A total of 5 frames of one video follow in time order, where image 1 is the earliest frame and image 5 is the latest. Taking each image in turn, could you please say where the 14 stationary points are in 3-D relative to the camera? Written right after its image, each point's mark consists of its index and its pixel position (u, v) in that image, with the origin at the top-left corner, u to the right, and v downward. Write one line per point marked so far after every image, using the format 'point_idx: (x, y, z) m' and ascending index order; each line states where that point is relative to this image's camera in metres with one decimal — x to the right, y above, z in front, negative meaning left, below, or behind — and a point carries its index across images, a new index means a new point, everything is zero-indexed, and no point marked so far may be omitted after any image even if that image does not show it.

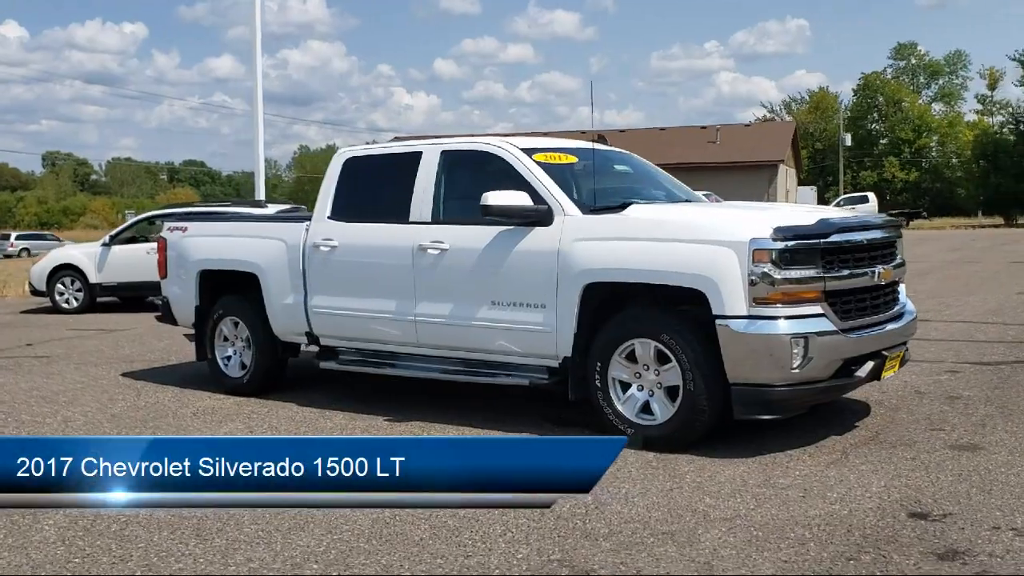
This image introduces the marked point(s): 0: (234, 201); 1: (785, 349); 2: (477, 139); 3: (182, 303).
0: (-4.8, +1.5, +17.0) m
1: (+1.6, -0.4, +5.8) m
2: (-0.3, +1.1, +7.5) m
3: (-3.1, -0.1, +9.2) m
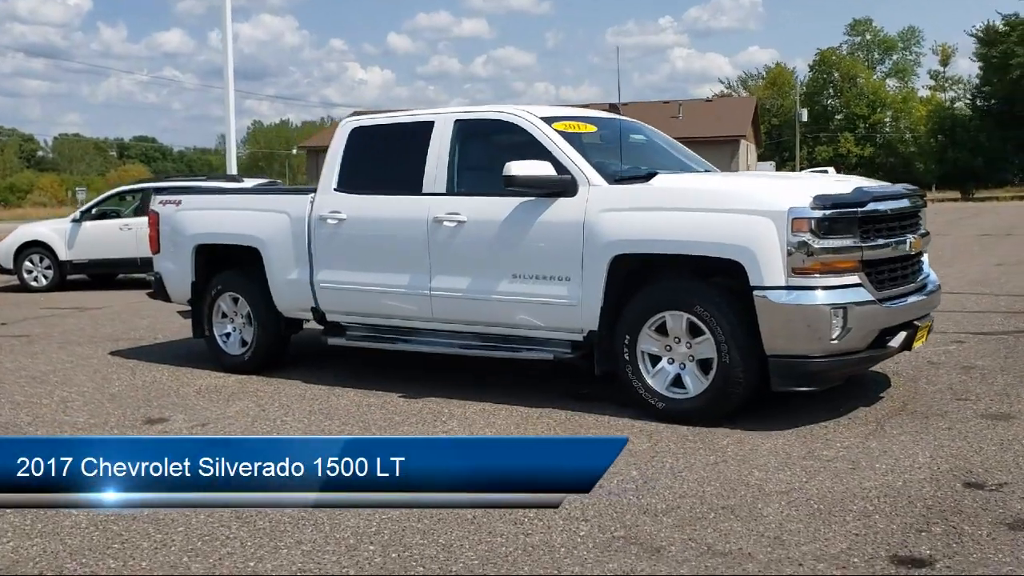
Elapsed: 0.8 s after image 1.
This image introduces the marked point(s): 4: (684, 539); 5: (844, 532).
0: (-5.1, +1.9, +16.6) m
1: (+1.8, -0.2, +5.7) m
2: (-0.2, +1.3, +7.3) m
3: (-3.0, +0.1, +8.9) m
4: (+0.7, -1.1, +4.2) m
5: (+1.4, -1.0, +4.2) m
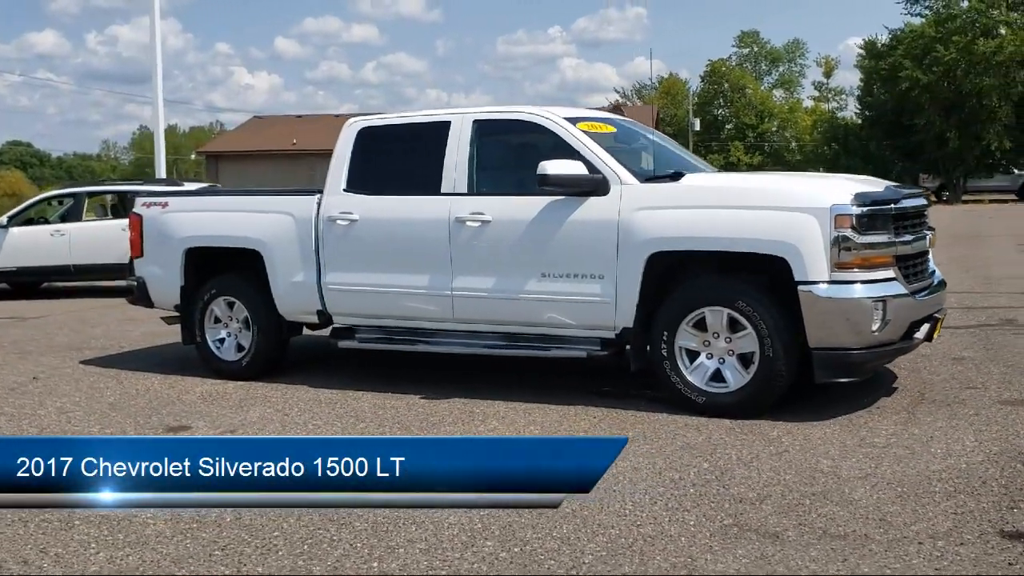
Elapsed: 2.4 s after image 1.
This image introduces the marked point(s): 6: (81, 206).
0: (-5.9, +1.7, +16.1) m
1: (+2.1, -0.2, +5.9) m
2: (0.0, +1.3, +7.3) m
3: (-3.0, 0.0, +8.6) m
4: (+1.2, -1.0, +4.3) m
5: (+1.9, -1.0, +4.4) m
6: (-6.9, +1.3, +15.9) m
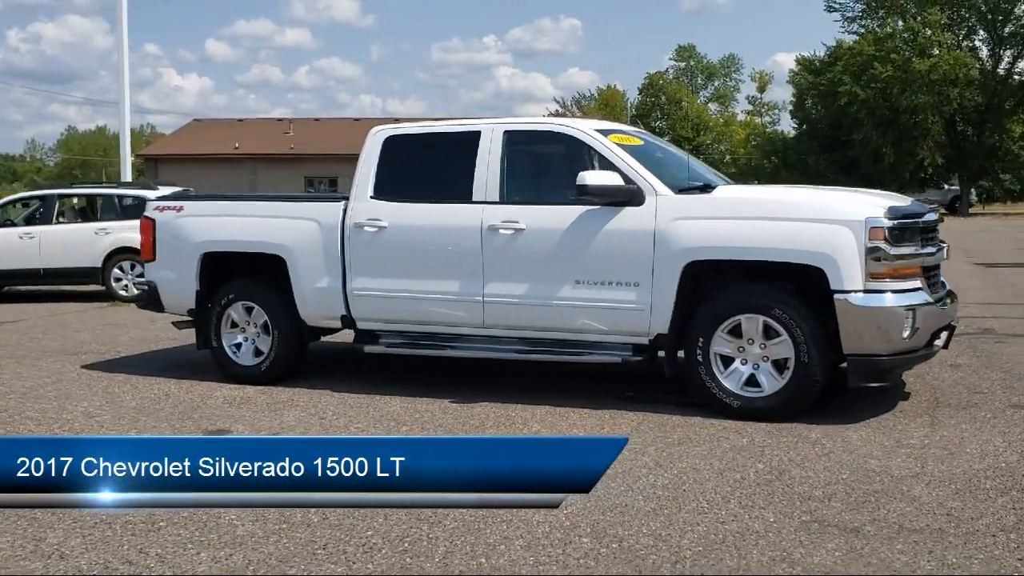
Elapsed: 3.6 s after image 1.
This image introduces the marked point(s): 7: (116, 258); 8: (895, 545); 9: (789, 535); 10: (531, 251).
0: (-6.2, +1.7, +15.8) m
1: (+2.4, -0.2, +6.2) m
2: (+0.2, +1.3, +7.5) m
3: (-2.9, 0.0, +8.6) m
4: (+1.6, -1.1, +4.5) m
5: (+2.3, -1.0, +4.7) m
6: (-7.2, +1.2, +15.6) m
7: (-6.1, +0.5, +15.4) m
8: (+1.6, -1.1, +4.2) m
9: (+1.2, -1.1, +4.4) m
10: (+0.1, +0.3, +7.2) m
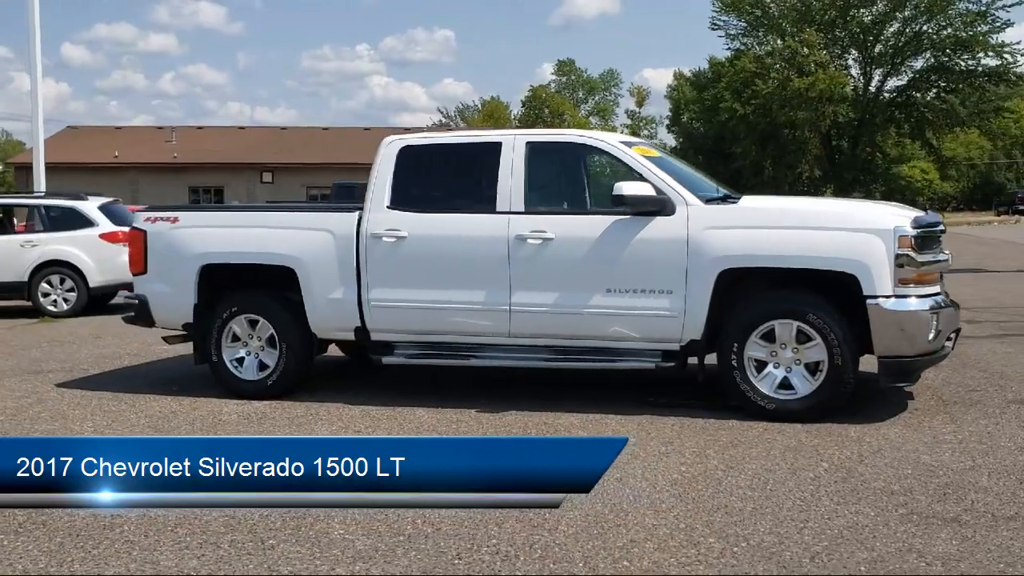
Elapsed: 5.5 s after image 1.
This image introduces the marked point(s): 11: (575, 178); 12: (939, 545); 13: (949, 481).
0: (-7.1, +1.4, +15.1) m
1: (+2.7, -0.2, +6.6) m
2: (+0.4, +1.2, +7.6) m
3: (-2.8, -0.1, +8.3) m
4: (+2.2, -1.1, +4.8) m
5: (+2.8, -1.0, +5.0) m
6: (-8.0, +1.0, +14.7) m
7: (-6.9, +0.2, +14.6) m
8: (+2.2, -1.1, +4.5) m
9: (+1.8, -1.1, +4.6) m
10: (+0.4, +0.2, +7.3) m
11: (+0.5, +0.8, +7.4) m
12: (+1.9, -1.1, +4.4) m
13: (+2.3, -1.0, +5.3) m
